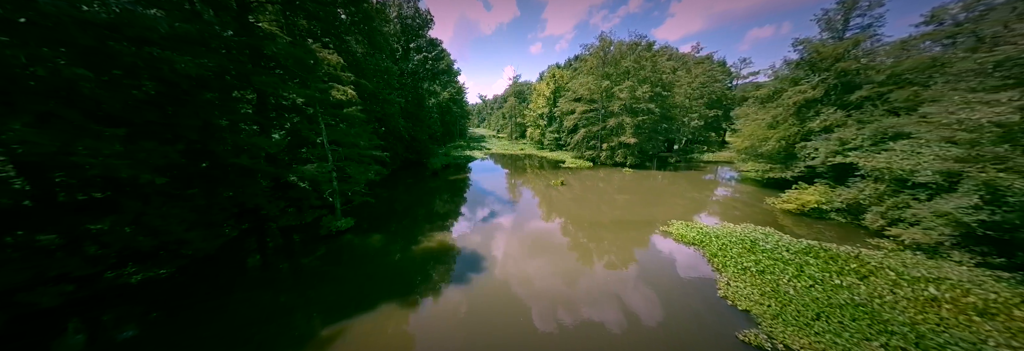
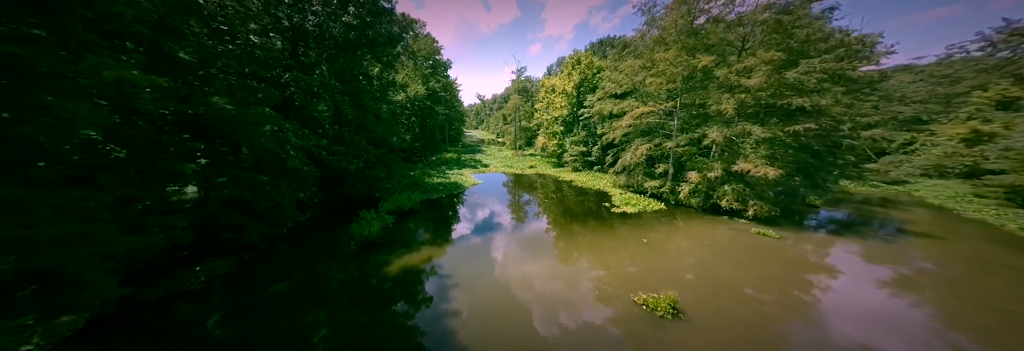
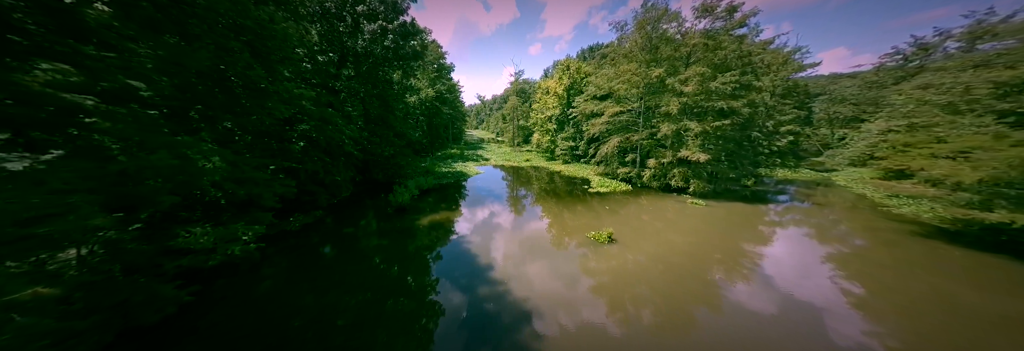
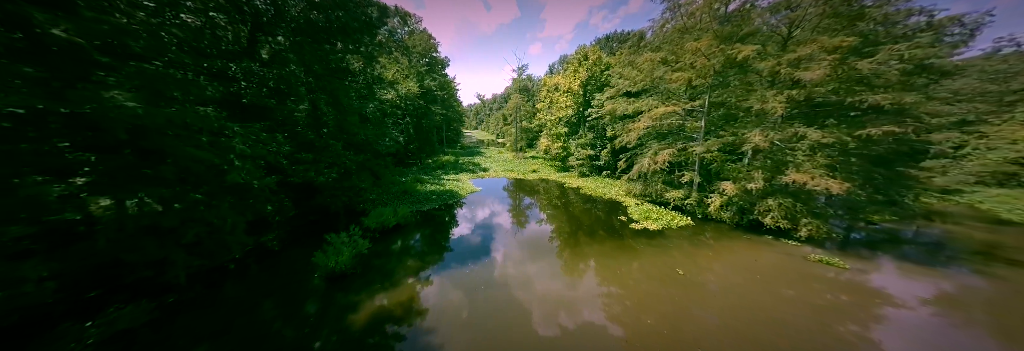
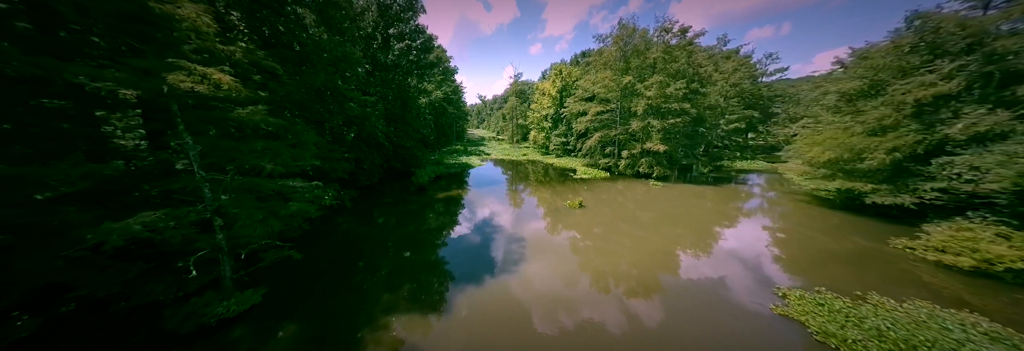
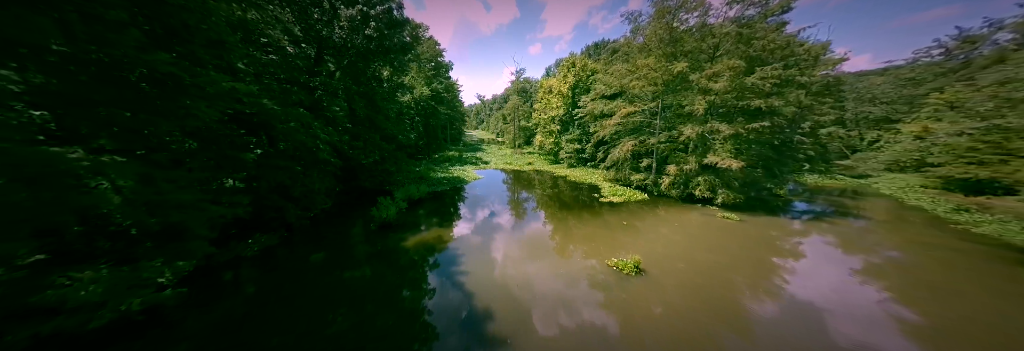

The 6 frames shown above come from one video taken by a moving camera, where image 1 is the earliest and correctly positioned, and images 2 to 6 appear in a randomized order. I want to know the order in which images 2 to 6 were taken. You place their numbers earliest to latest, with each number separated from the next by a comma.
5, 3, 6, 2, 4
